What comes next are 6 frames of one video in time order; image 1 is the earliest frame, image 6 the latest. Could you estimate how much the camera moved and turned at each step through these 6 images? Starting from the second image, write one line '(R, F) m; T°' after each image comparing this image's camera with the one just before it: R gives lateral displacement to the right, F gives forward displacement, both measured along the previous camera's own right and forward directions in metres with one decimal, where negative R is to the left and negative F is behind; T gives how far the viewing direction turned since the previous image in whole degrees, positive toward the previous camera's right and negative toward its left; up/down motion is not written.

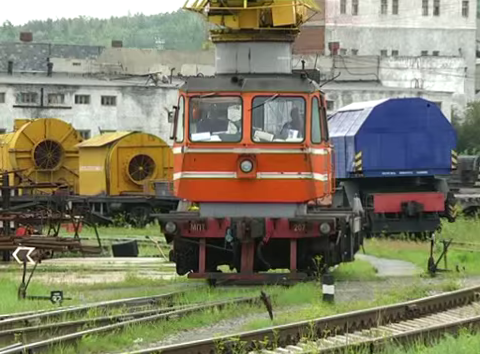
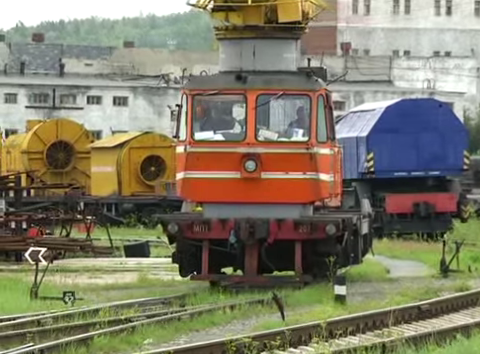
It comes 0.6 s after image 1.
(0.0, 0.0) m; 0°
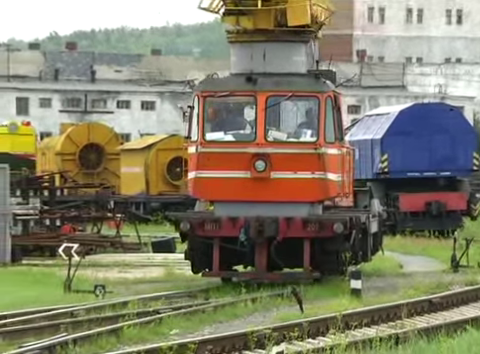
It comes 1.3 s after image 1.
(+0.1, -1.1) m; -1°
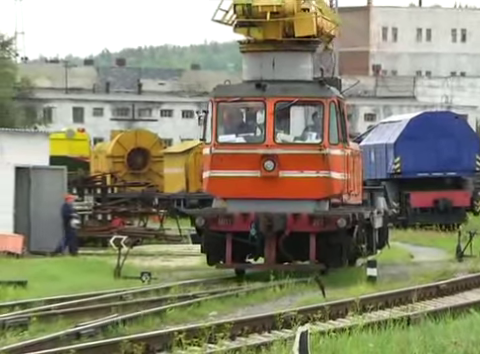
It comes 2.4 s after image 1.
(0.0, -2.7) m; -1°
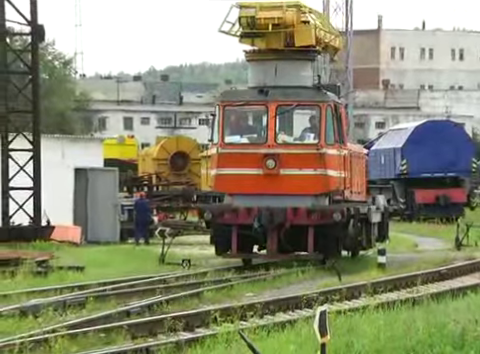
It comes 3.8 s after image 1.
(-0.2, -3.6) m; -1°
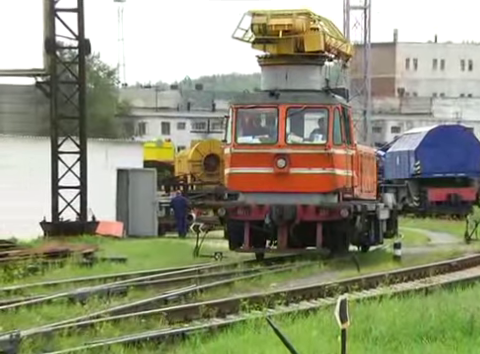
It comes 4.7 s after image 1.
(-0.1, -2.5) m; -1°
